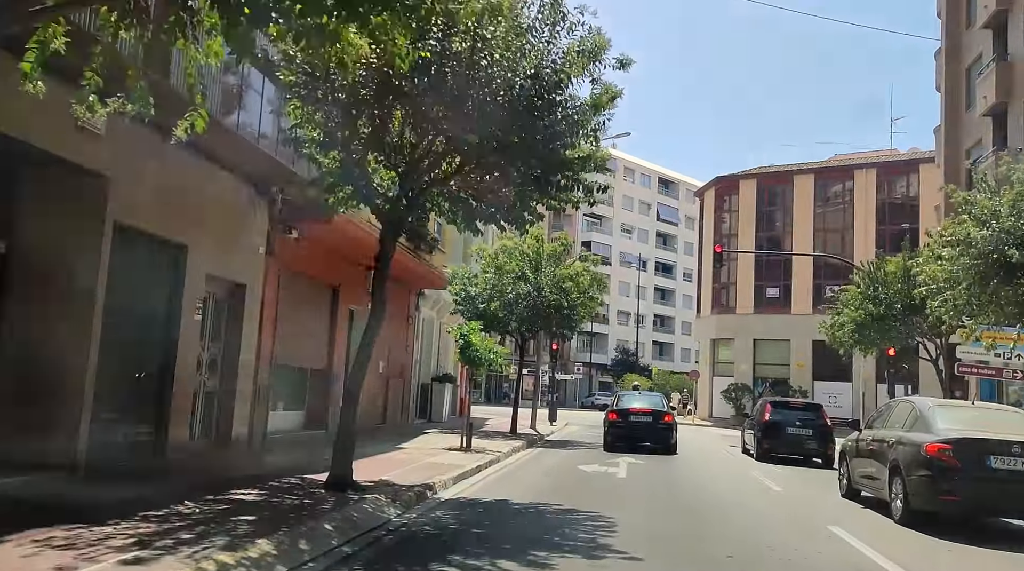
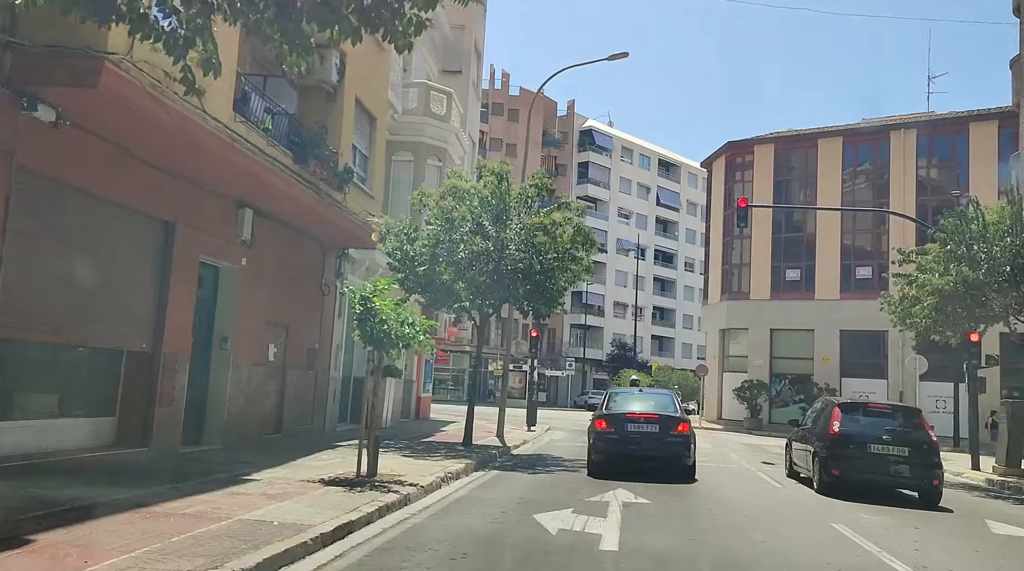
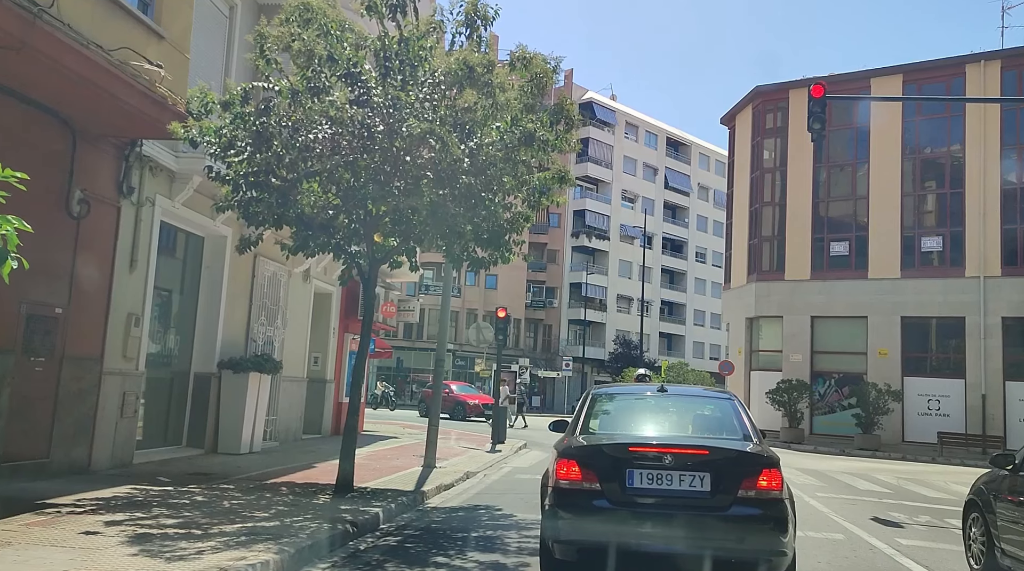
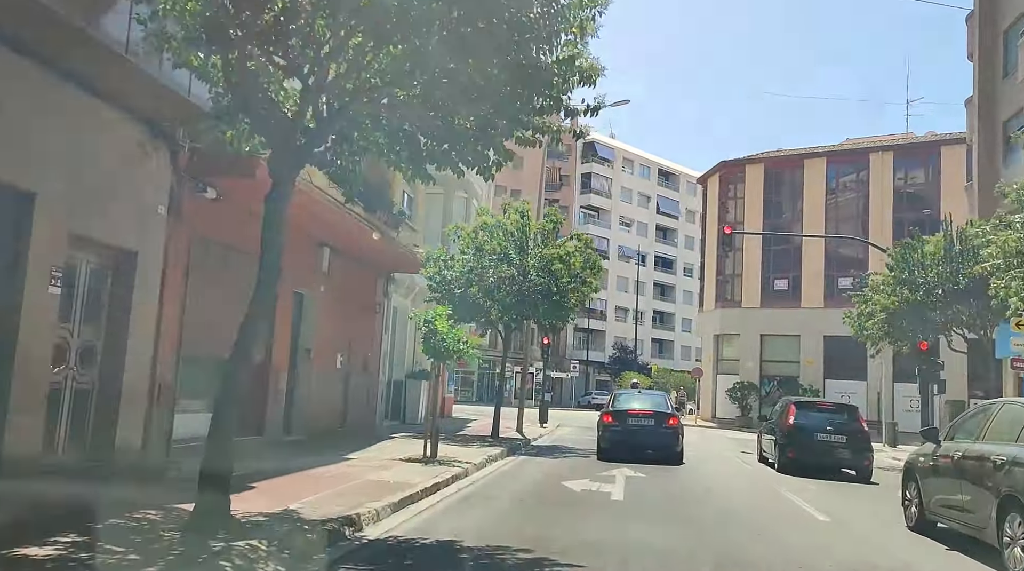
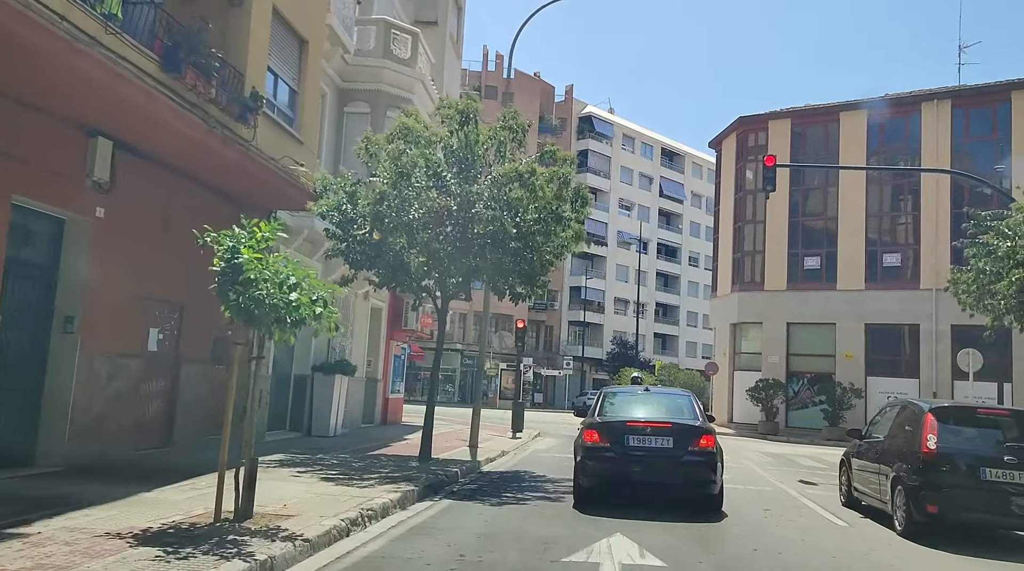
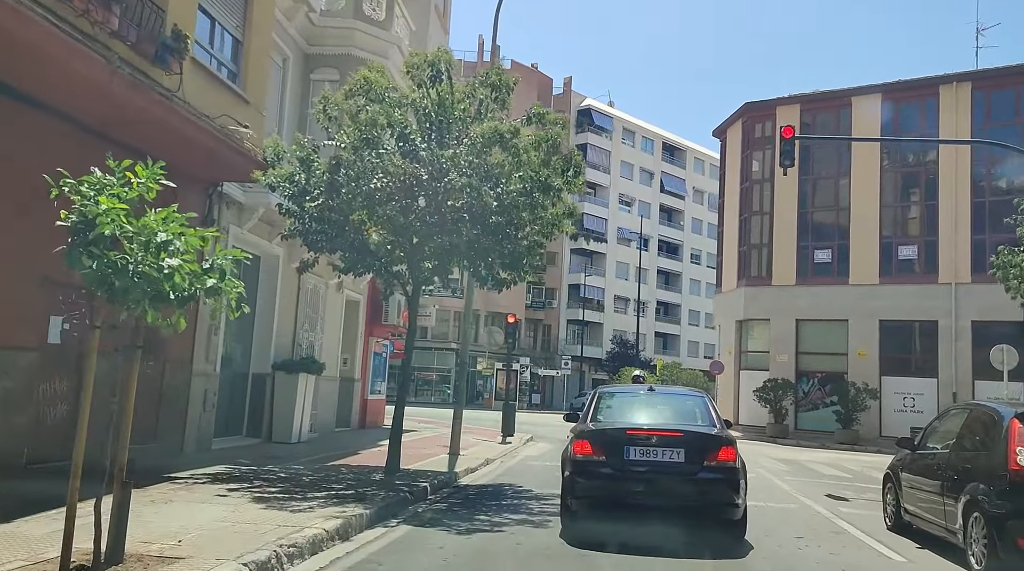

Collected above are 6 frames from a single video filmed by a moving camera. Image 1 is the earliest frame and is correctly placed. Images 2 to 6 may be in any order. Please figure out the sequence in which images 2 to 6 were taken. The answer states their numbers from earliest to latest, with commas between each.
4, 2, 5, 6, 3
